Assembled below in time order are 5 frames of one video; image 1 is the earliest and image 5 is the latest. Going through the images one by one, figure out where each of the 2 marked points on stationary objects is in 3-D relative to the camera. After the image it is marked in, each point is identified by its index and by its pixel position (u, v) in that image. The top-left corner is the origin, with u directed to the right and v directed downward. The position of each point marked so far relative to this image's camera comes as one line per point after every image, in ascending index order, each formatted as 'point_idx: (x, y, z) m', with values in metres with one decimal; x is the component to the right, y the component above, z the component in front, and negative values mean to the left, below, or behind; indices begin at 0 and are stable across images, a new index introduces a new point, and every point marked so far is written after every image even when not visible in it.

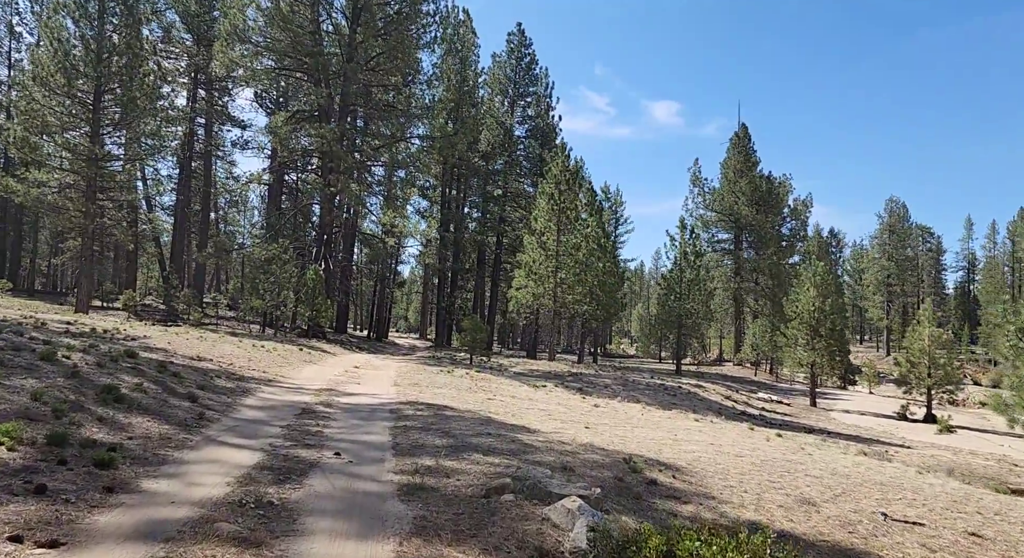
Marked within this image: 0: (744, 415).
0: (+5.8, -3.4, +17.5) m
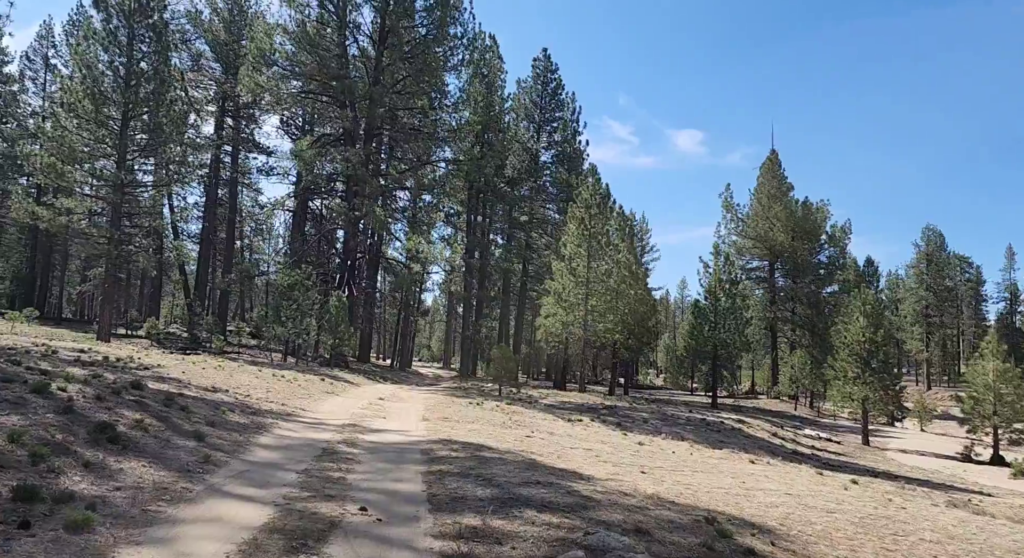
0: (+6.5, -4.0, +16.2) m
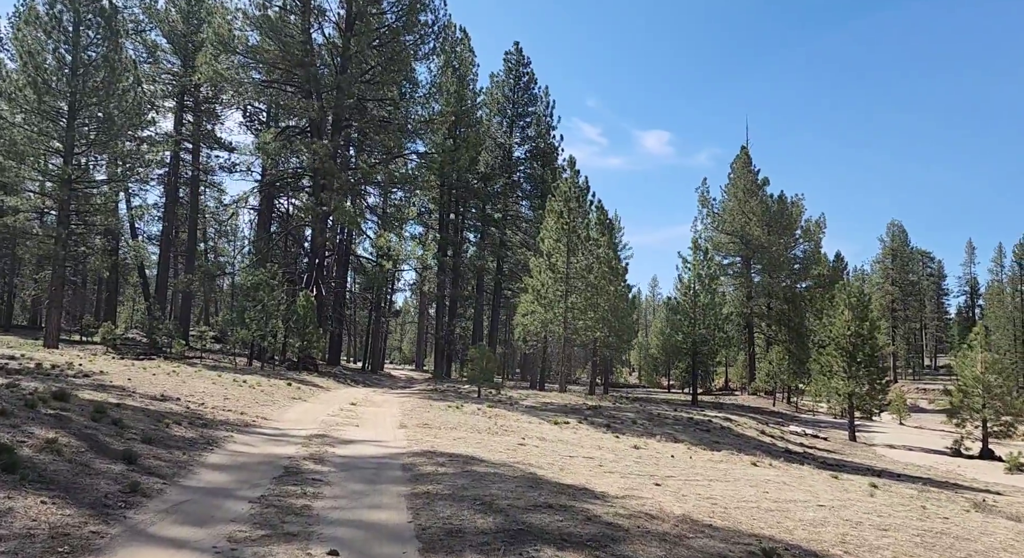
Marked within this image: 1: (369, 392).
0: (+6.2, -3.8, +15.4) m
1: (-4.0, -3.2, +19.9) m
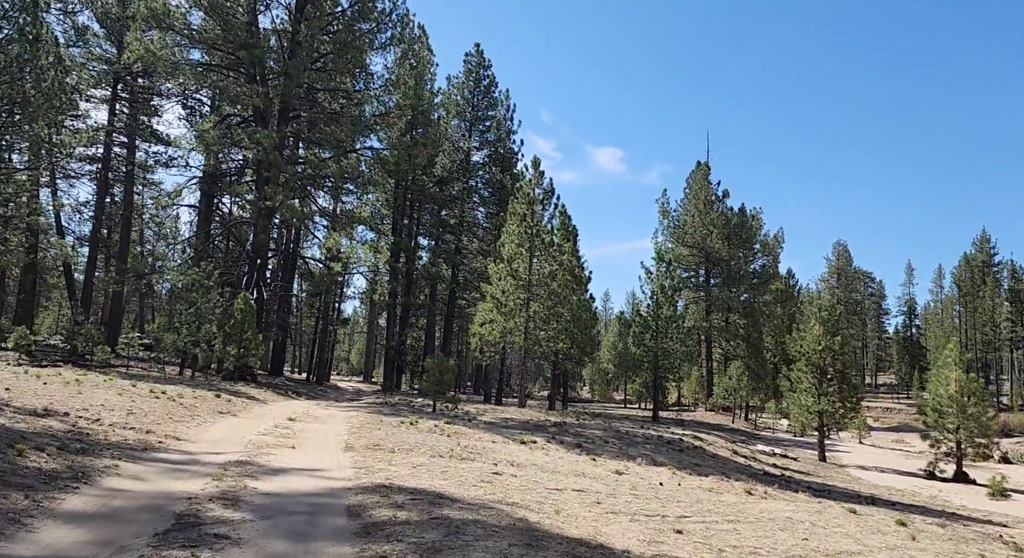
0: (+5.4, -4.0, +14.2) m
1: (-5.1, -3.2, +17.9) m
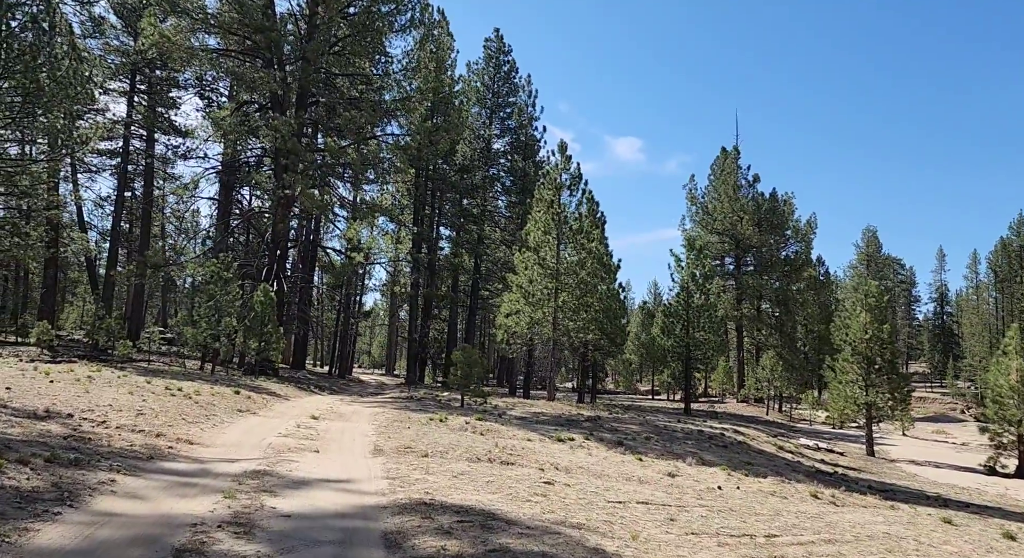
0: (+6.0, -3.7, +13.2) m
1: (-4.3, -2.9, +17.2) m
